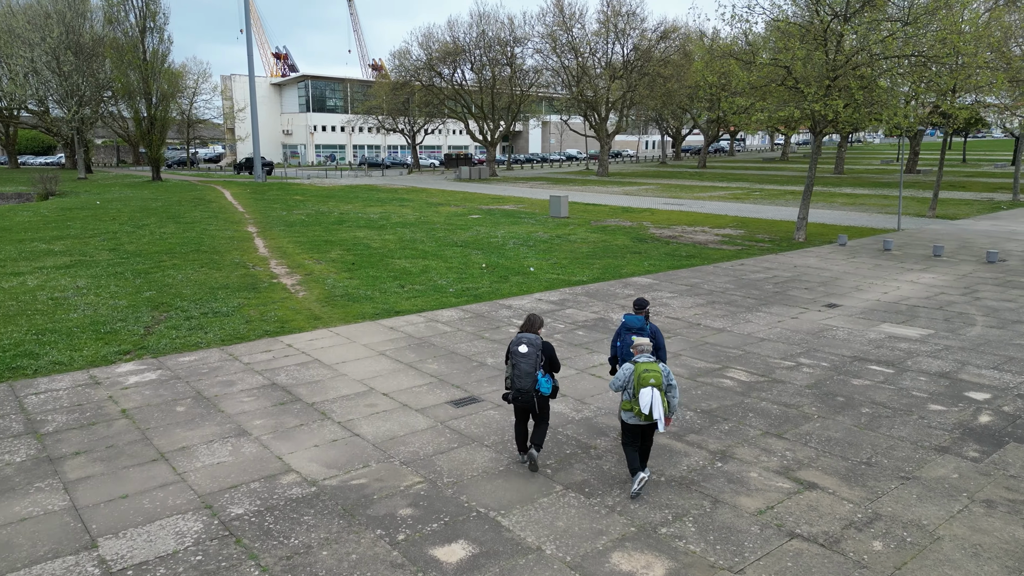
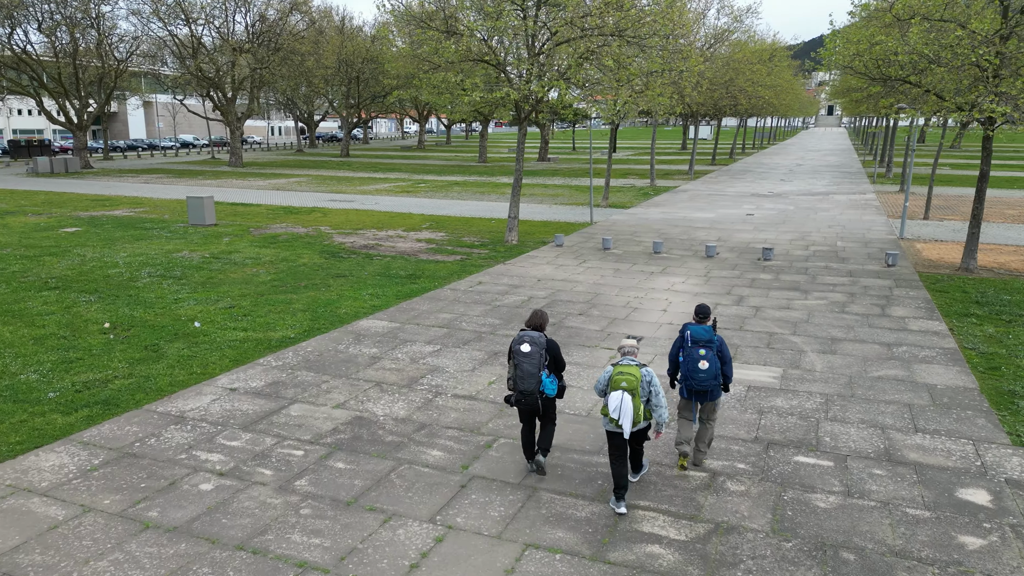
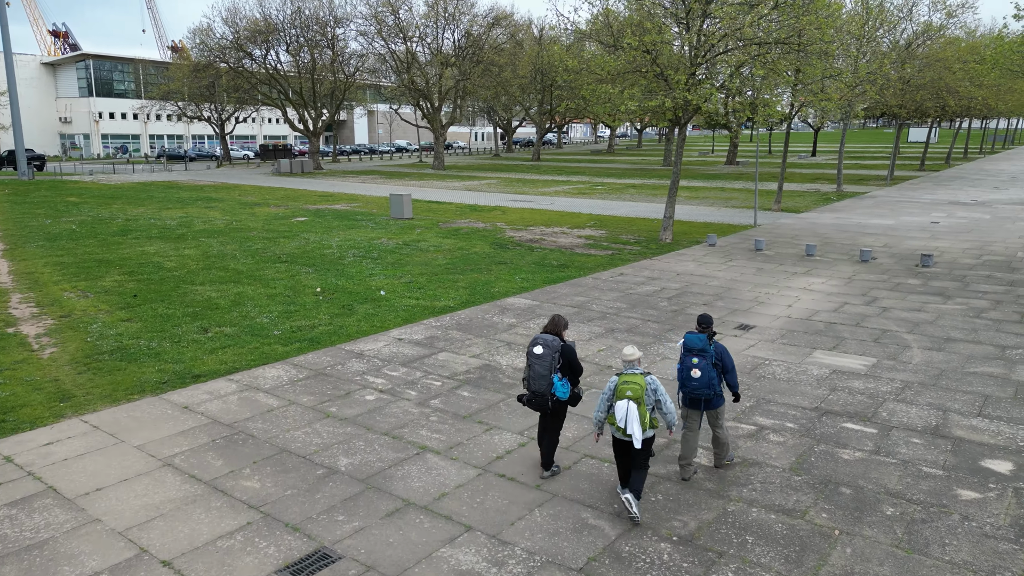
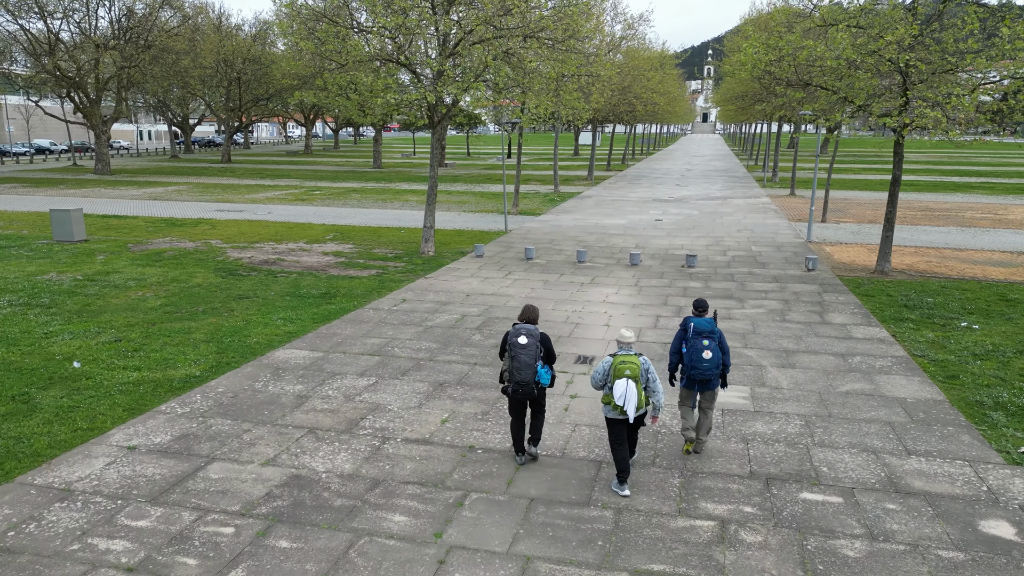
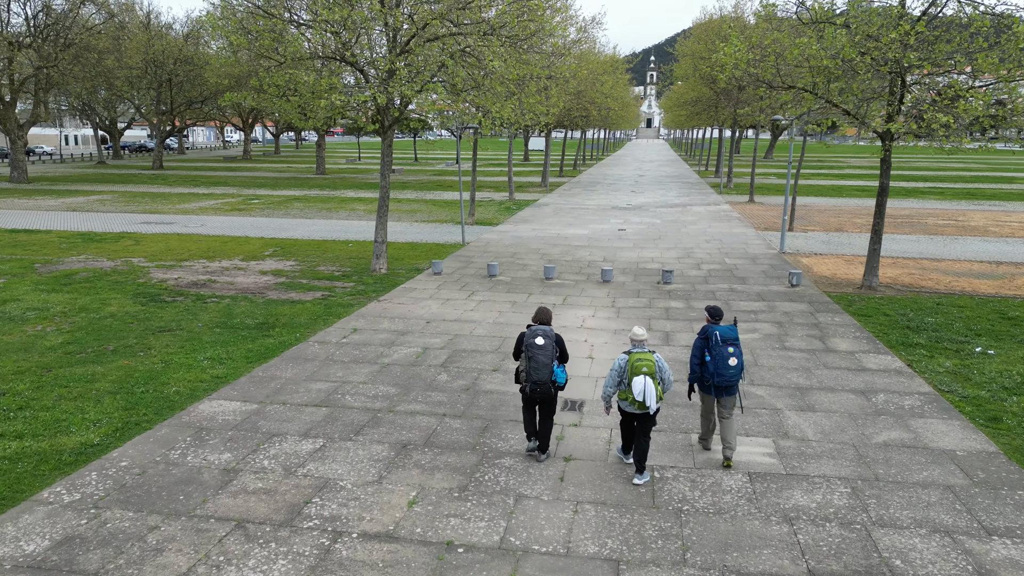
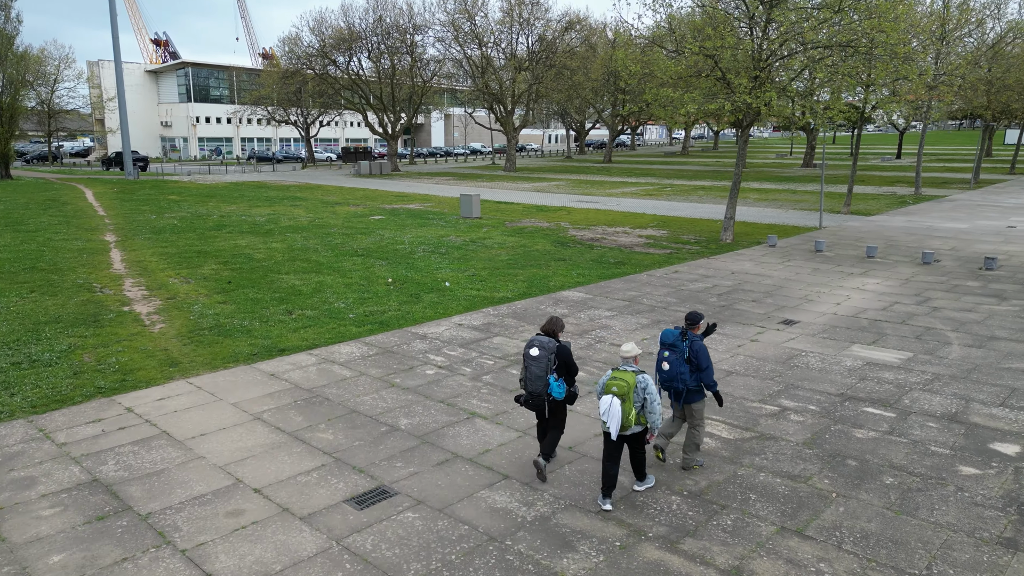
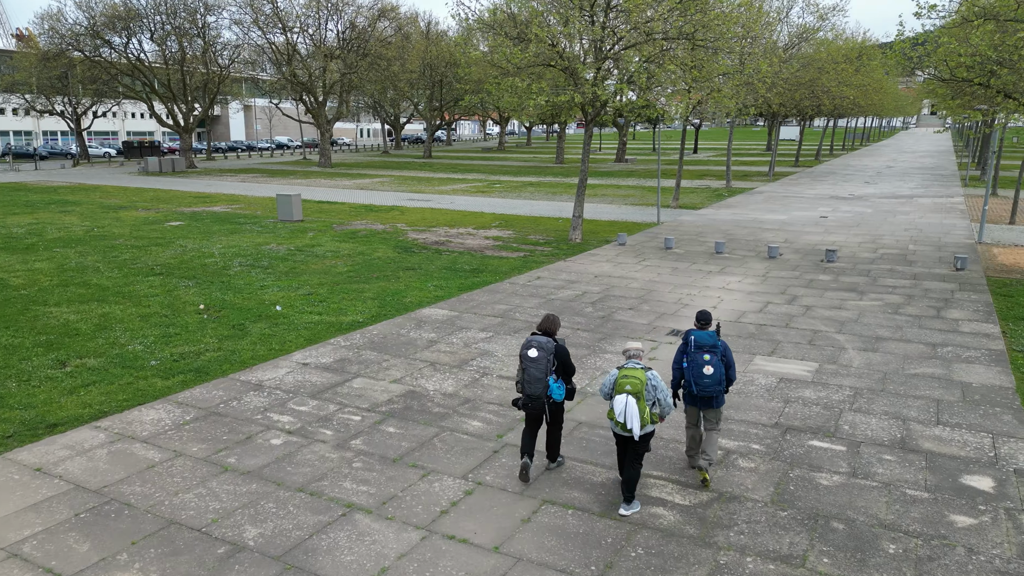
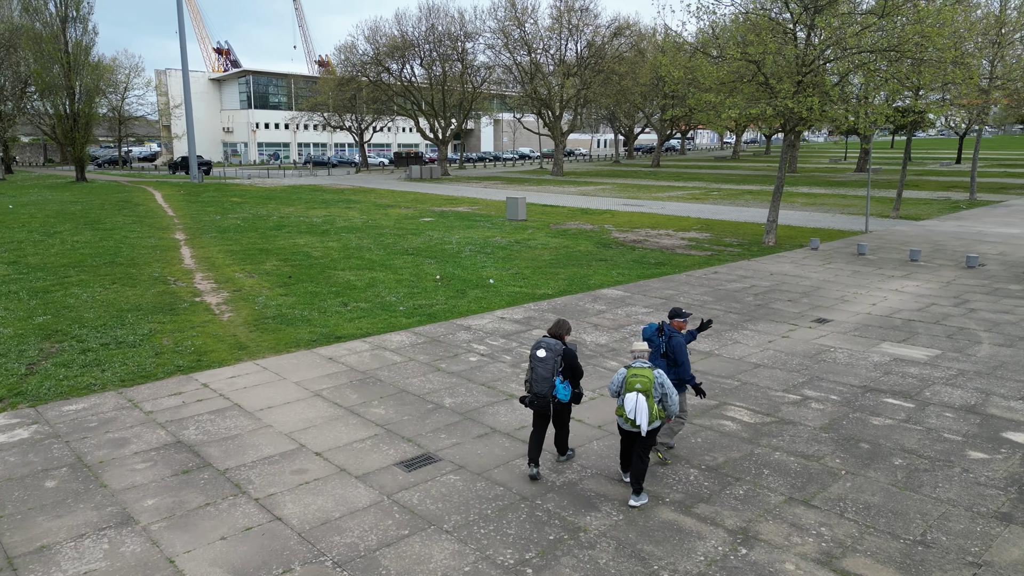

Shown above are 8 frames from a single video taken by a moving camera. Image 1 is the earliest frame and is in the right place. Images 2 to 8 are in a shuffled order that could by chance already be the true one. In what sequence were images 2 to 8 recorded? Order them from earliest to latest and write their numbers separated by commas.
8, 6, 3, 7, 2, 4, 5
